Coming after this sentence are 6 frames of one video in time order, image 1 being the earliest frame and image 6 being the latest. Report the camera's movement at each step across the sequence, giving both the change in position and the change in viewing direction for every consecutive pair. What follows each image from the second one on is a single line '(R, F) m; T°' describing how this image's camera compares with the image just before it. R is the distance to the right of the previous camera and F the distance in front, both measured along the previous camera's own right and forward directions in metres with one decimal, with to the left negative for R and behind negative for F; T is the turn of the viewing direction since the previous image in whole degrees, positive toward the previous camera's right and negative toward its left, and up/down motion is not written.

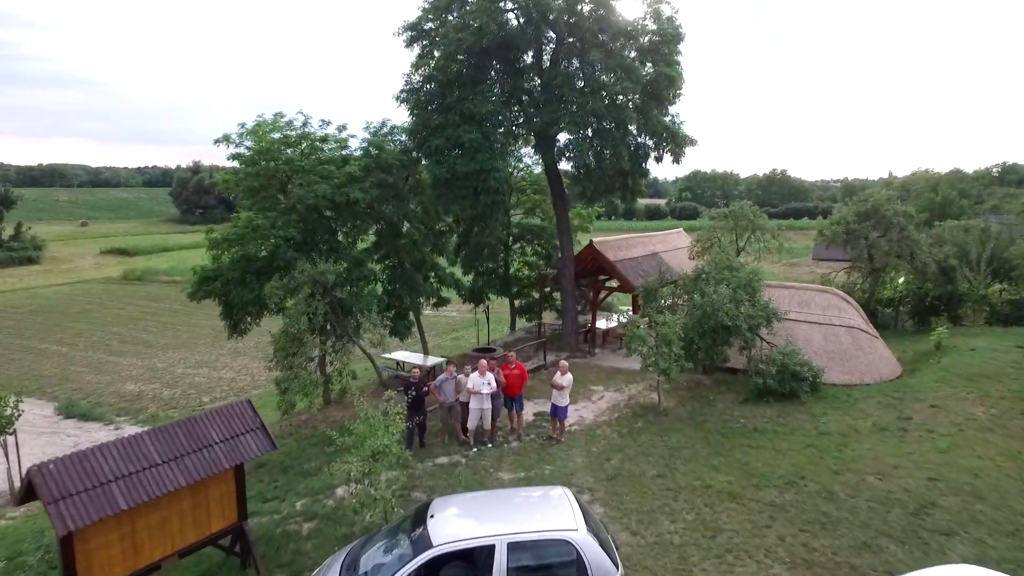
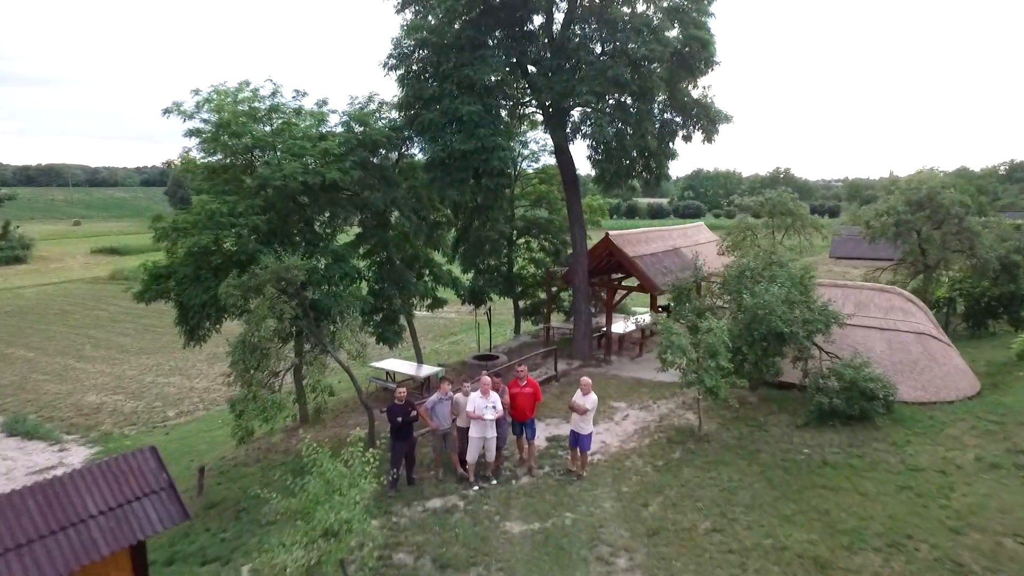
(-0.2, +2.5) m; 0°
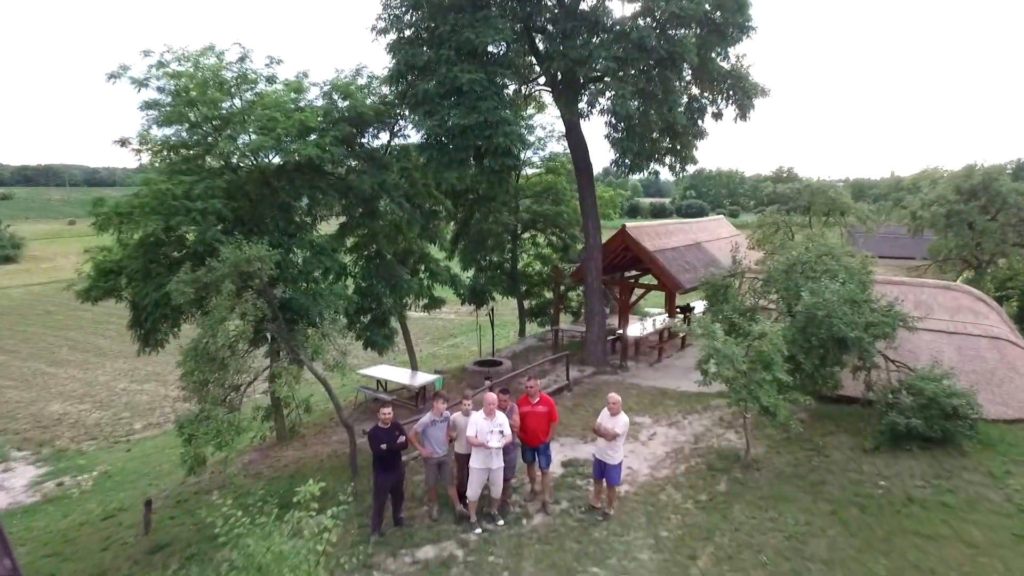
(-0.1, +1.9) m; 0°
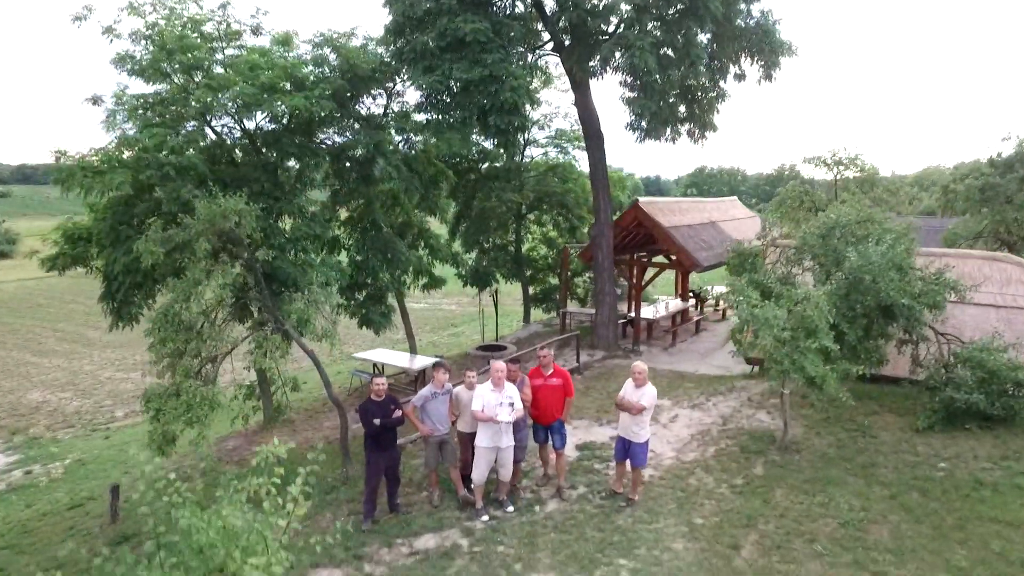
(-0.1, +1.0) m; 0°
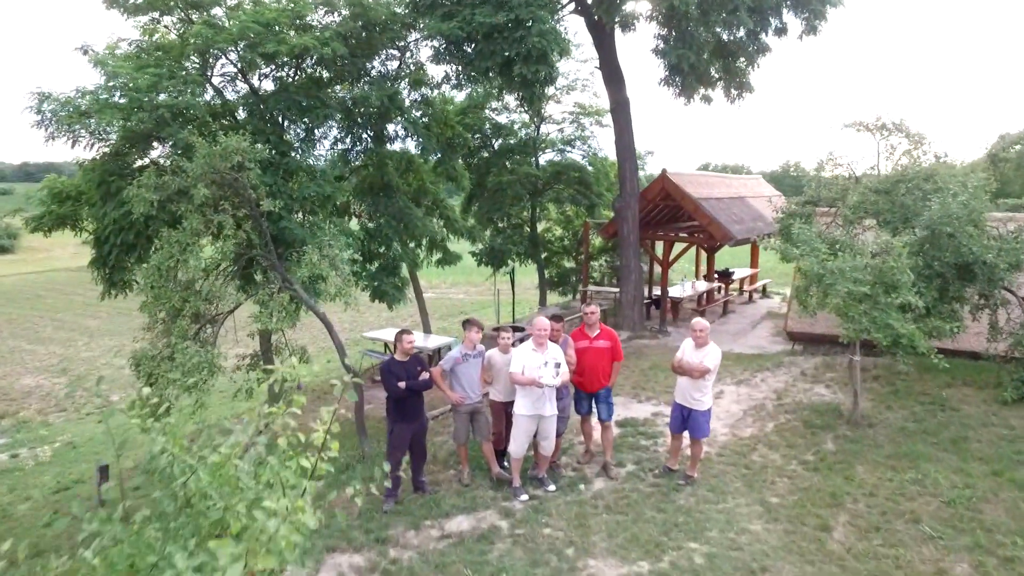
(-0.4, +0.9) m; 0°
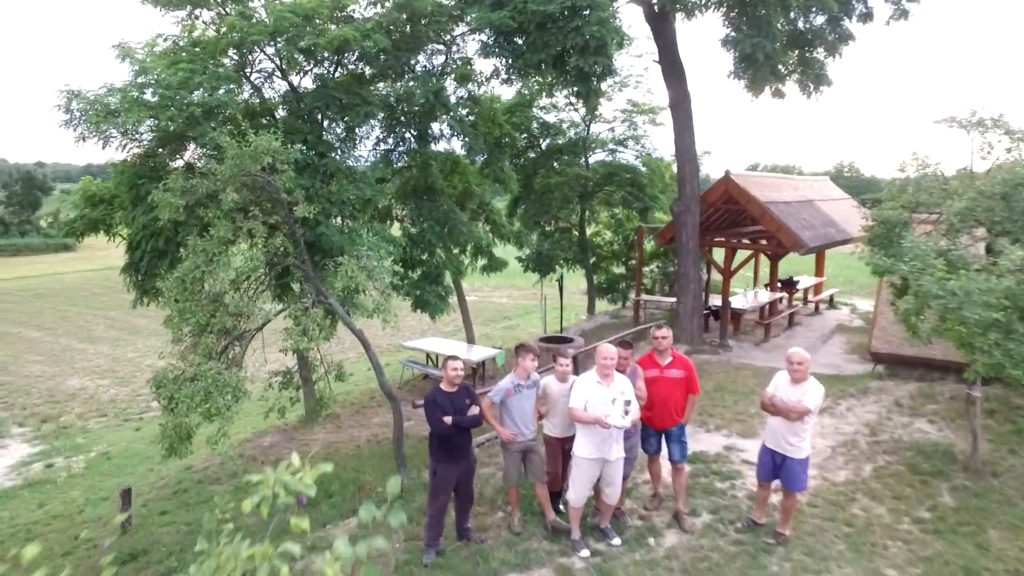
(-0.2, +0.9) m; -4°
